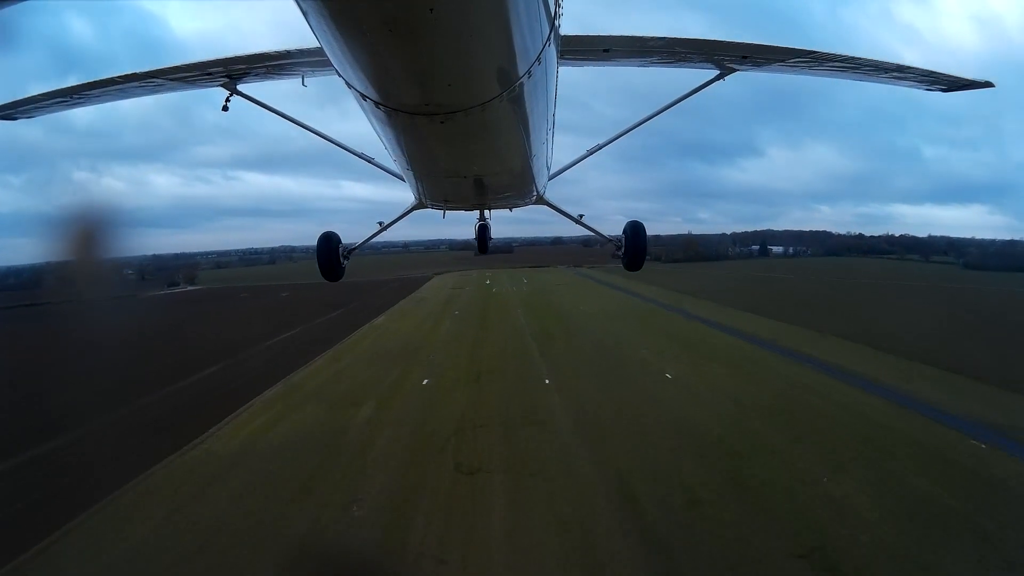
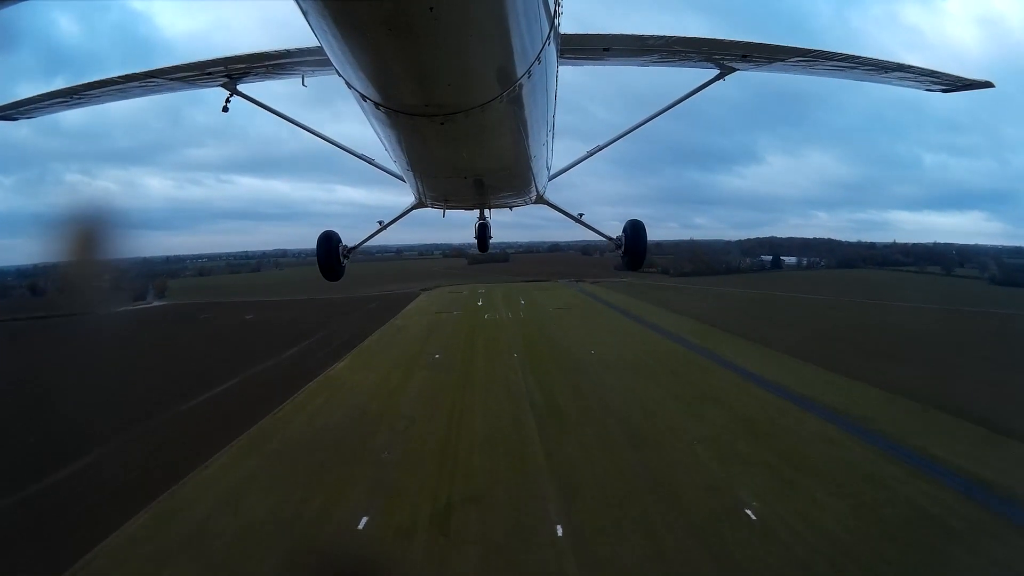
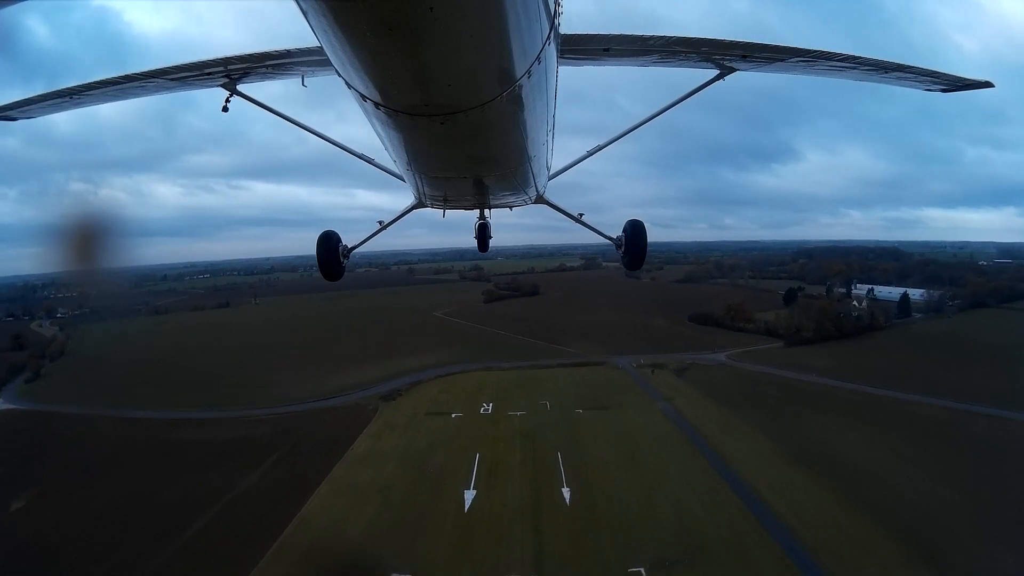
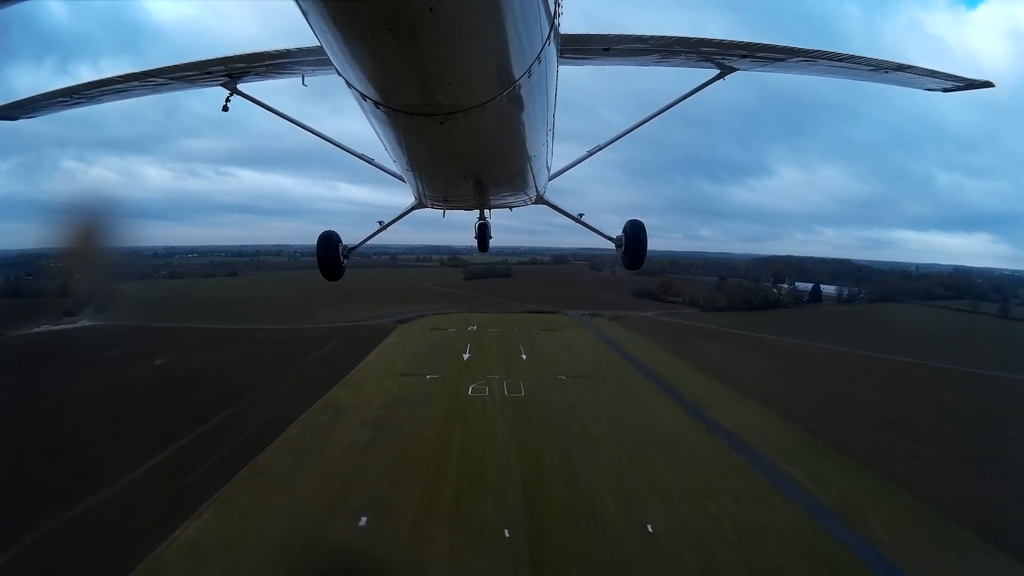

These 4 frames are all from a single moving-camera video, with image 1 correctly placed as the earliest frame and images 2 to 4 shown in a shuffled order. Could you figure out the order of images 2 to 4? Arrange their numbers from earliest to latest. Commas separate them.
2, 4, 3
